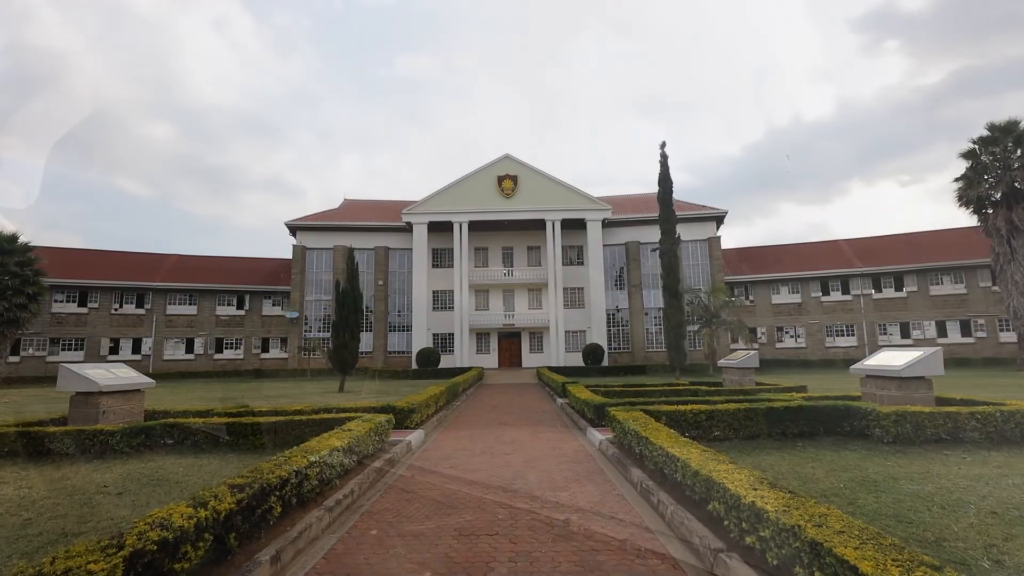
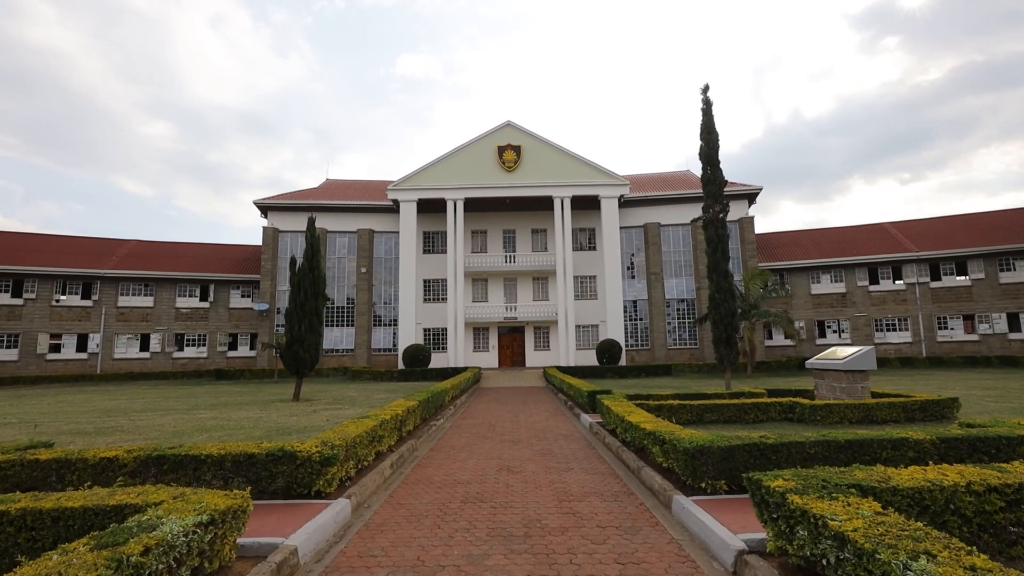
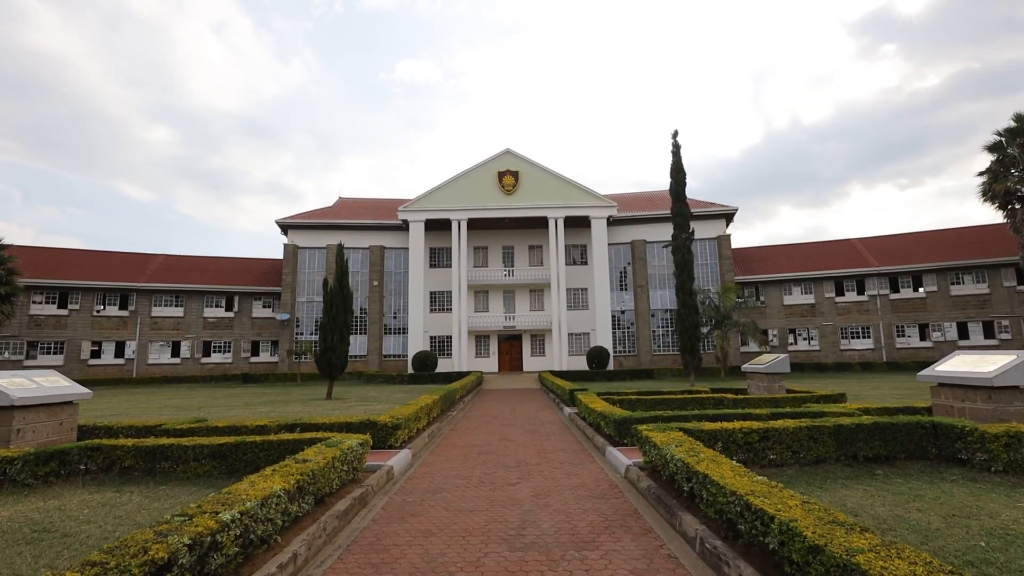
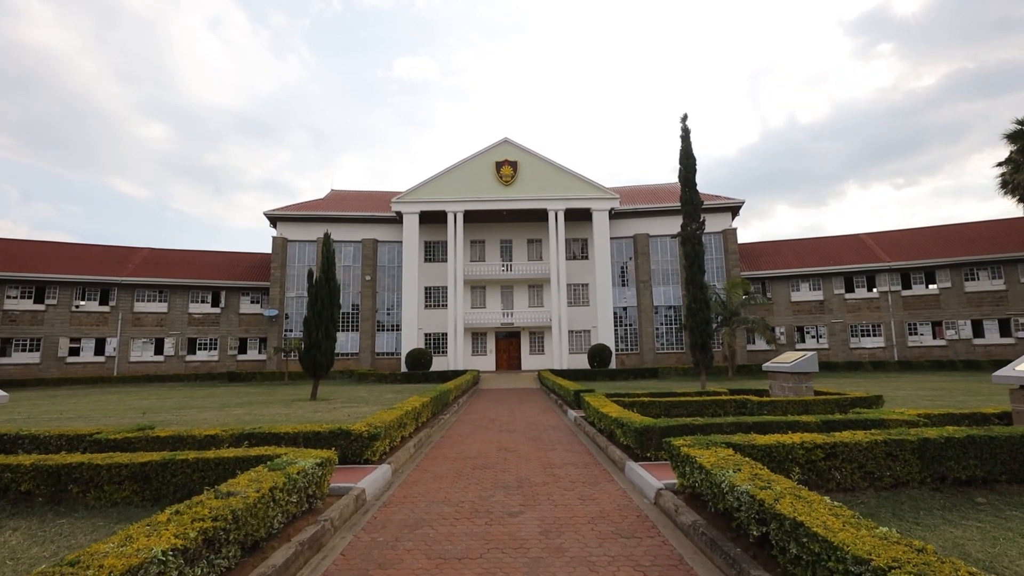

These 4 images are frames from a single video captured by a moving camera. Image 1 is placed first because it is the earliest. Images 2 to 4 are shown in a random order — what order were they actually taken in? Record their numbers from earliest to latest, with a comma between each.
3, 4, 2
